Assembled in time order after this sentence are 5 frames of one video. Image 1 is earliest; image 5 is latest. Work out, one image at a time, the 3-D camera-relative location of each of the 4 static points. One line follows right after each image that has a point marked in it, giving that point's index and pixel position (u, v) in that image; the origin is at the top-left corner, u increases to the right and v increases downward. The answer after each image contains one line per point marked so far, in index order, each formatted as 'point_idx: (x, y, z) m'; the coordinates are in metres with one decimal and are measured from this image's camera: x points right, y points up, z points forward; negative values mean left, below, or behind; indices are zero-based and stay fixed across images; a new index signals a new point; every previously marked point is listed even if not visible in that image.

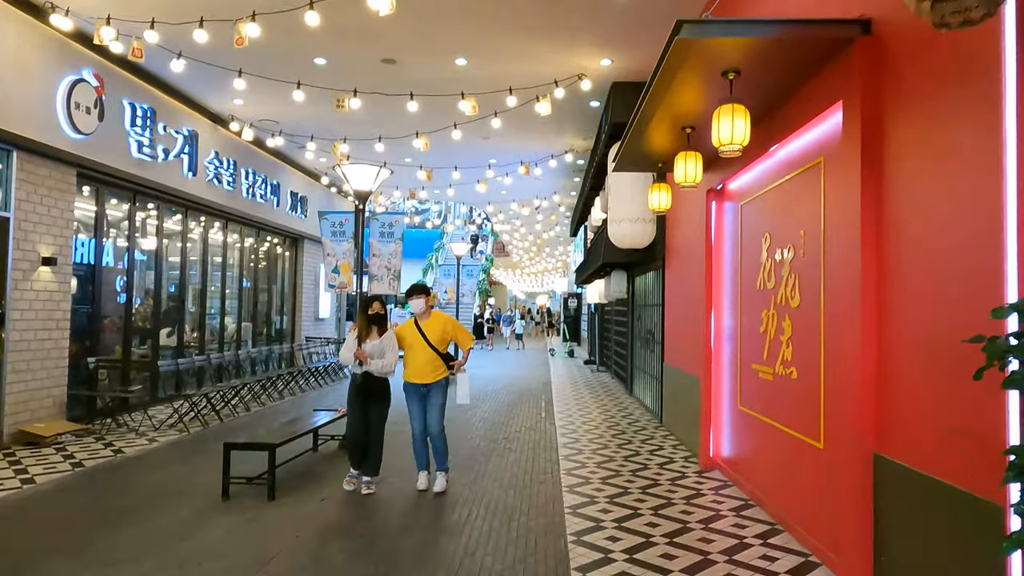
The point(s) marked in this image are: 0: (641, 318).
0: (+1.9, -0.5, +9.9) m
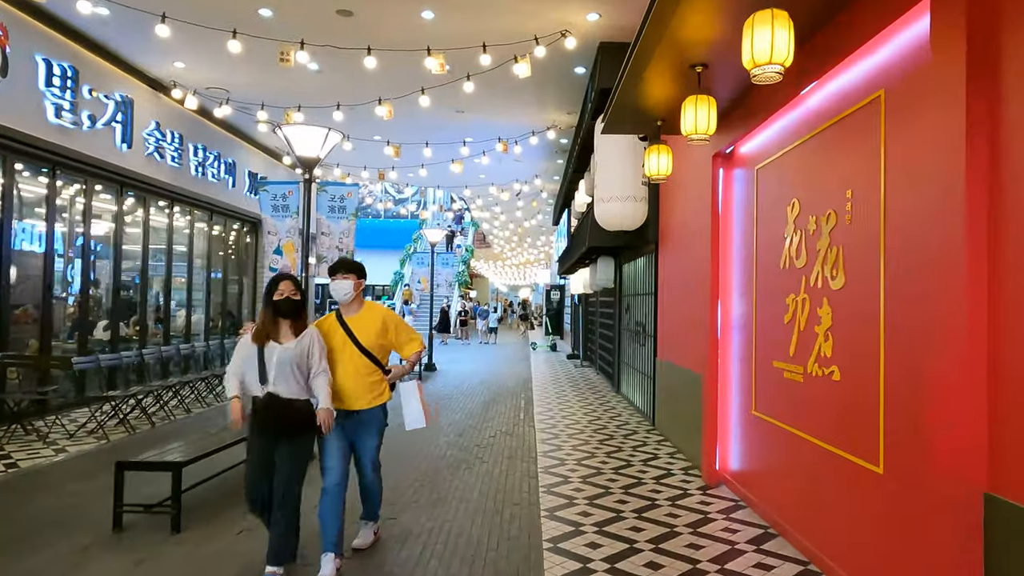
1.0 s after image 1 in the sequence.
0: (+1.6, -0.3, +9.1) m
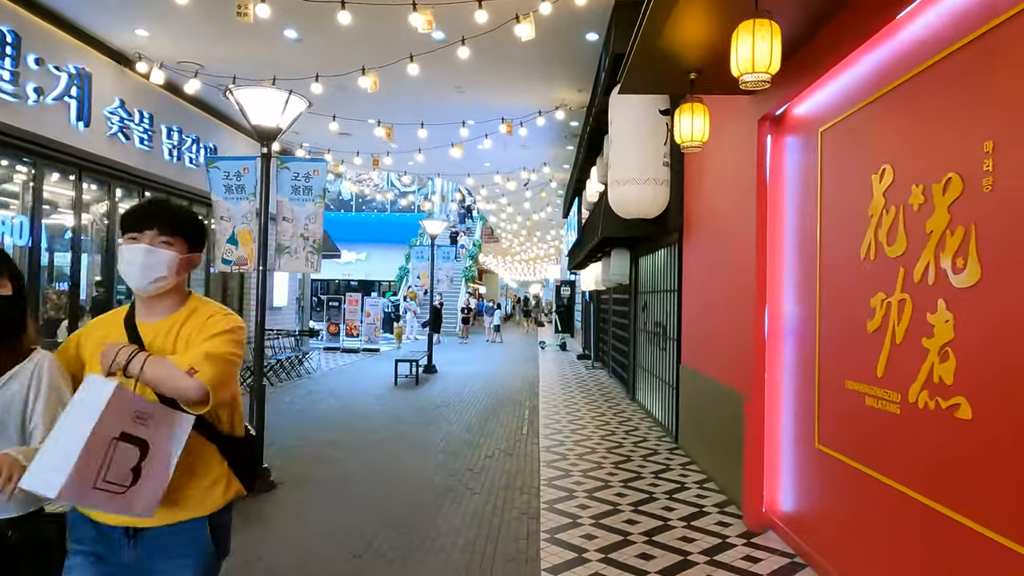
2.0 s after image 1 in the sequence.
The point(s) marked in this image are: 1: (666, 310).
0: (+1.7, -0.2, +8.1) m
1: (+1.7, -0.2, +7.2) m
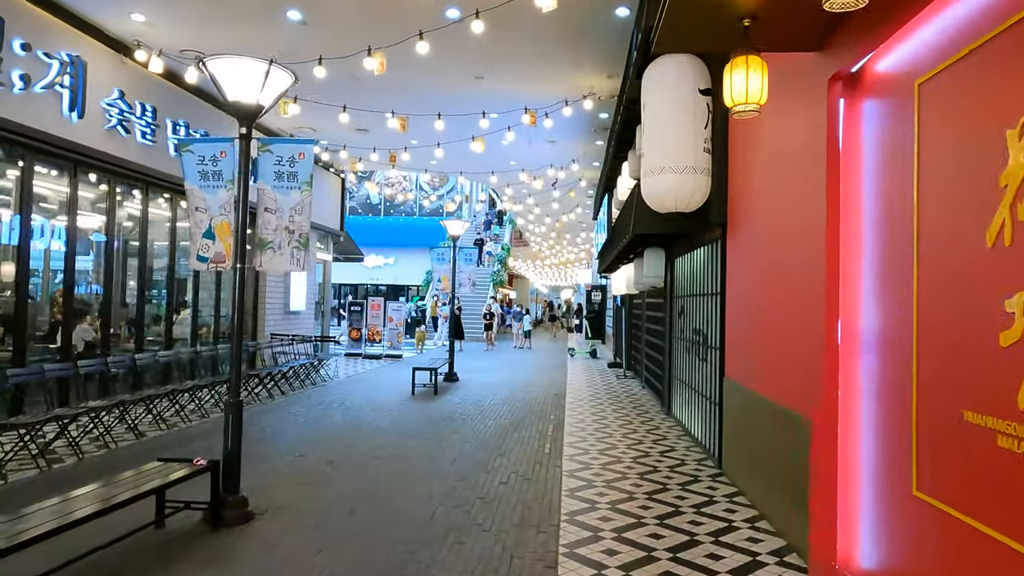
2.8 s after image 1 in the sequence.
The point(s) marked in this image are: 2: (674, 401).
0: (+1.9, -0.3, +7.3) m
1: (+1.9, -0.3, +6.4) m
2: (+2.0, -1.4, +8.2) m
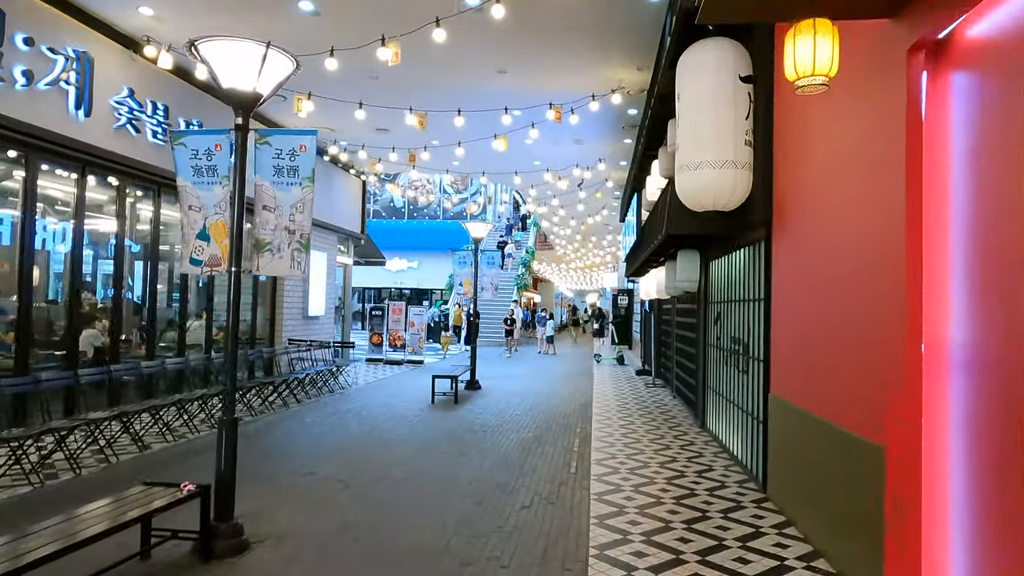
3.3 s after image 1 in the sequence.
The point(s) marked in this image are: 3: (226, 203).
0: (+2.2, -0.3, +6.8) m
1: (+2.1, -0.3, +5.9) m
2: (+2.3, -1.4, +7.7) m
3: (-1.7, +0.5, +3.9) m
